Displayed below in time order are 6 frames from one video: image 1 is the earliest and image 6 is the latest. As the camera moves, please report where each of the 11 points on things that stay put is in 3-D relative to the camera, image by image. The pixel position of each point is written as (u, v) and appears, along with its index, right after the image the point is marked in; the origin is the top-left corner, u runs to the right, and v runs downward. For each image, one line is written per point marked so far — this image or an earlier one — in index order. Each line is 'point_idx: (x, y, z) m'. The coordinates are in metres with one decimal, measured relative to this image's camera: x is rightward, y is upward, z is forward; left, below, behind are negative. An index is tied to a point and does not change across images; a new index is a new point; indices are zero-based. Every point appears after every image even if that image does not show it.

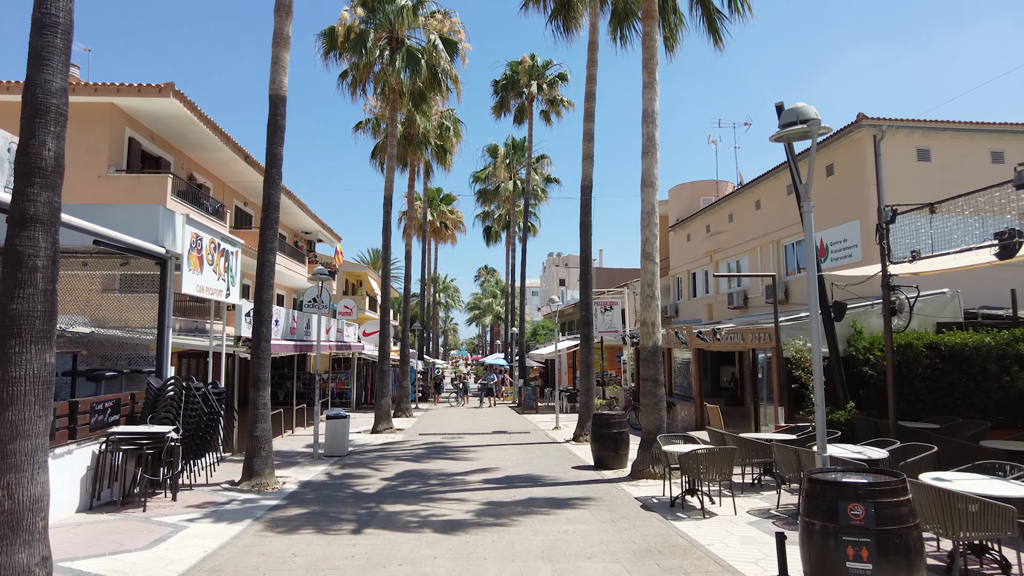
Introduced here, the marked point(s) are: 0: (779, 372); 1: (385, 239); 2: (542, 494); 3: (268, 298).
0: (+4.5, -1.4, +11.8) m
1: (-3.3, +1.3, +18.4) m
2: (+0.4, -2.6, +8.9) m
3: (-3.5, -0.1, +10.2) m
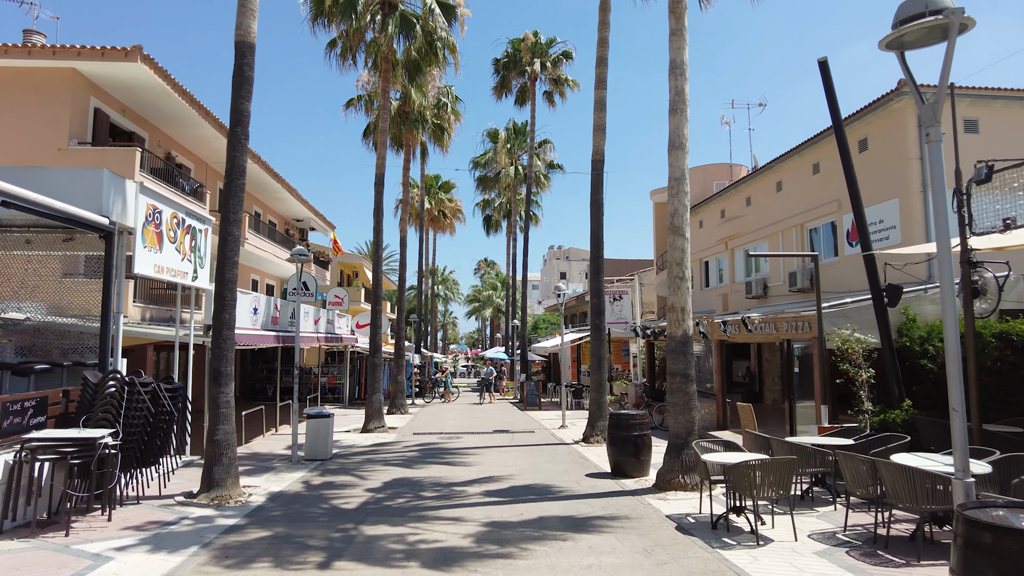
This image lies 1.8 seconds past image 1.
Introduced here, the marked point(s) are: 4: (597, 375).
0: (+4.5, -1.1, +10.4) m
1: (-3.2, +1.7, +16.9) m
2: (+0.5, -2.4, +7.5) m
3: (-3.5, +0.1, +8.7) m
4: (+1.7, -1.7, +13.9) m
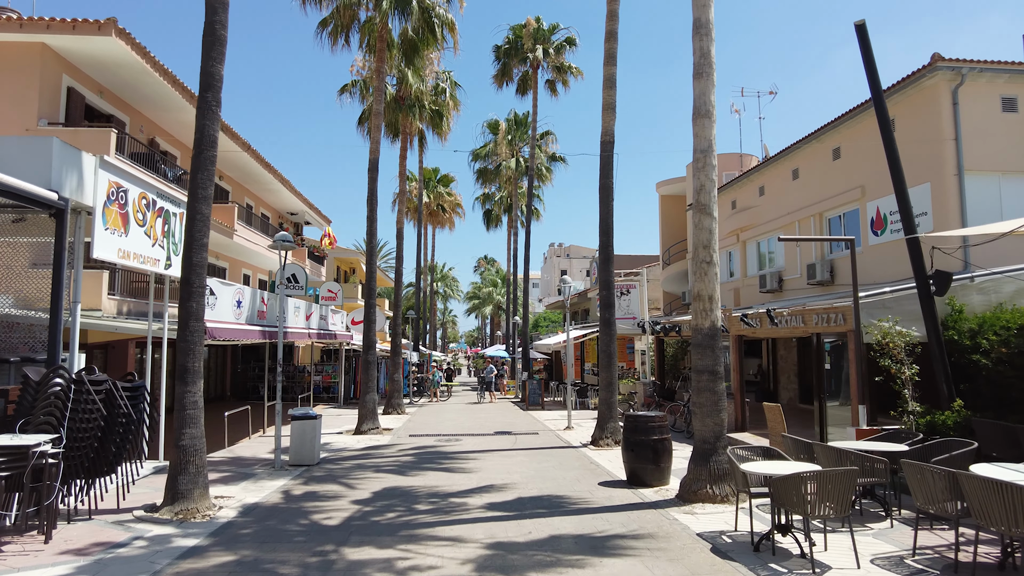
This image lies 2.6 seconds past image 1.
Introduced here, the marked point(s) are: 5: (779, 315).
0: (+4.6, -1.0, +9.4) m
1: (-3.2, +1.8, +15.9) m
2: (+0.5, -2.2, +6.5) m
3: (-3.4, +0.3, +7.7) m
4: (+1.7, -1.6, +12.9) m
5: (+4.3, -0.4, +11.4) m
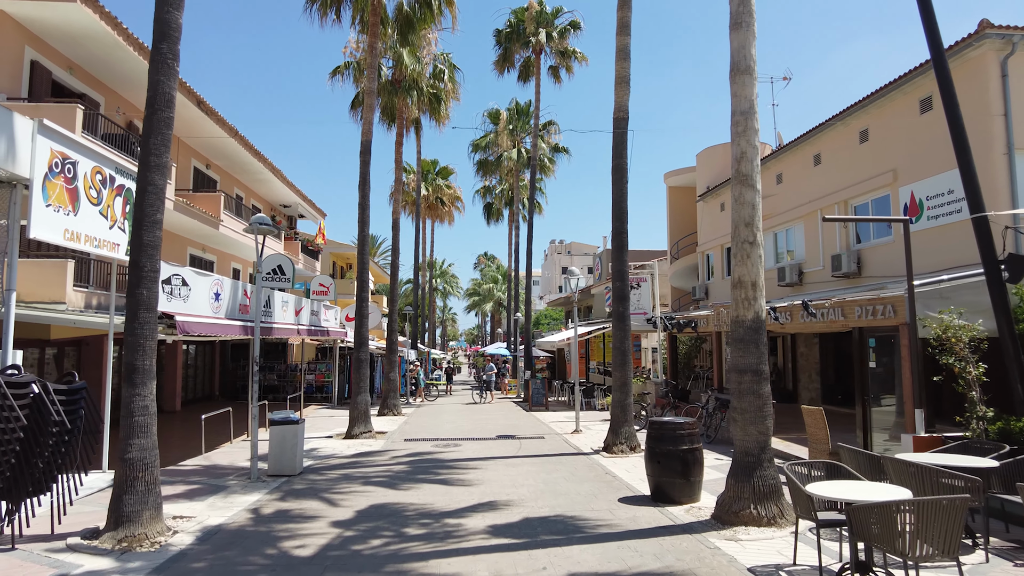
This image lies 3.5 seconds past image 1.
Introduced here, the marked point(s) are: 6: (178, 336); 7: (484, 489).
0: (+4.7, -0.8, +8.2) m
1: (-3.1, +2.0, +14.7) m
2: (+0.6, -2.1, +5.3) m
3: (-3.3, +0.4, +6.5) m
4: (+1.8, -1.4, +11.7) m
5: (+4.4, -0.3, +10.3) m
6: (-5.1, -0.7, +10.6) m
7: (-0.3, -2.4, +8.4) m
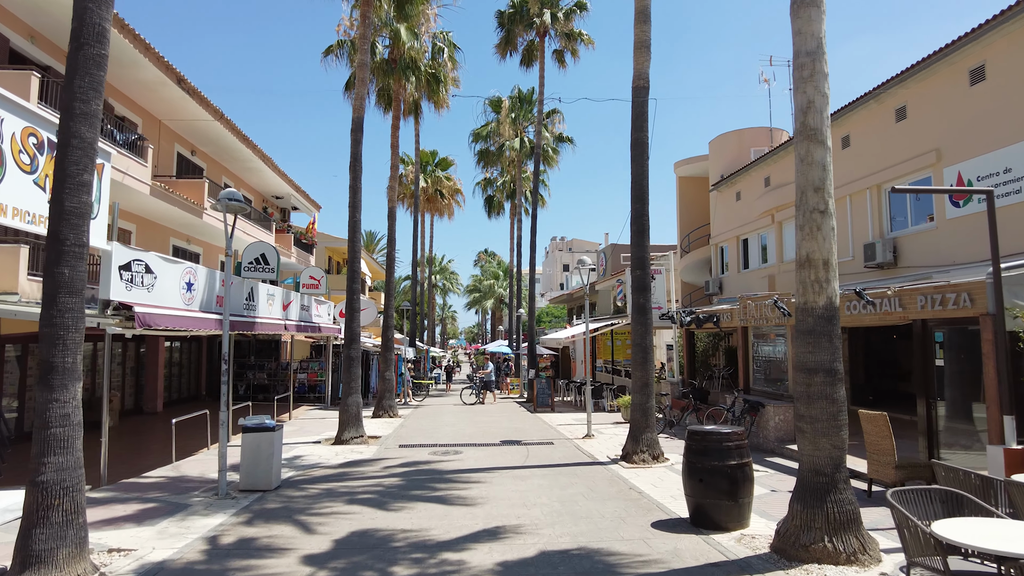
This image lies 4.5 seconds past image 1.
0: (+4.8, -0.7, +6.9) m
1: (-3.0, +2.2, +13.4) m
2: (+0.7, -1.9, +4.0) m
3: (-3.2, +0.6, +5.2) m
4: (+1.9, -1.2, +10.4) m
5: (+4.5, -0.1, +9.0) m
6: (-4.9, -0.6, +9.3) m
7: (-0.2, -2.2, +7.1) m
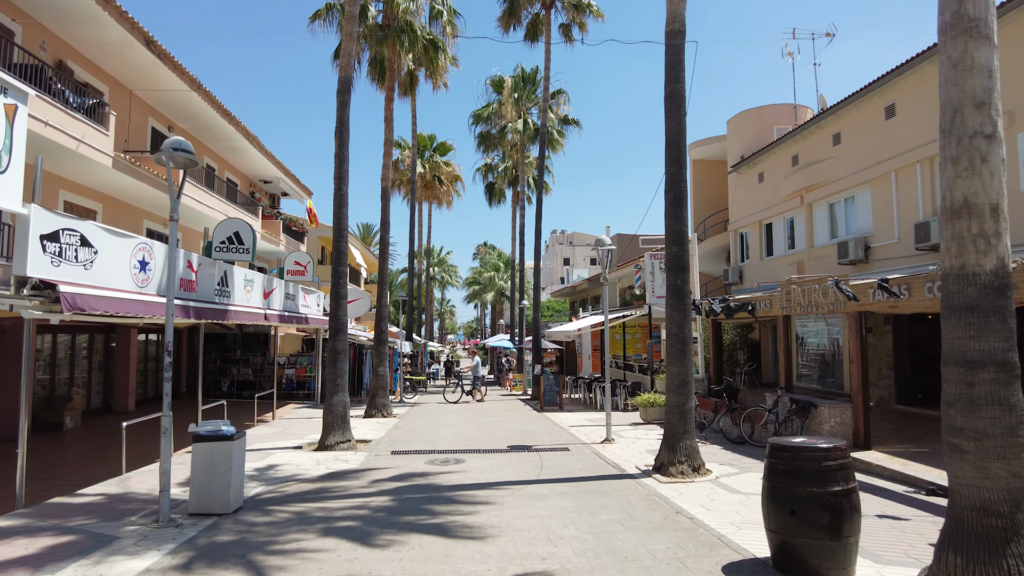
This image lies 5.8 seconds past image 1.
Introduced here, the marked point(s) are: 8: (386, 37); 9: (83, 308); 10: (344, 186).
0: (+4.9, -0.4, +5.2) m
1: (-2.9, +2.5, +11.8) m
2: (+0.9, -1.7, +2.4) m
3: (-3.1, +0.8, +3.5) m
4: (+2.1, -1.0, +8.7) m
5: (+4.7, +0.1, +7.3) m
6: (-4.8, -0.3, +7.7) m
7: (-0.1, -2.0, +5.4) m
8: (-3.0, +6.0, +17.0) m
9: (-4.5, -0.2, +7.4) m
10: (-2.8, +1.7, +11.6) m
